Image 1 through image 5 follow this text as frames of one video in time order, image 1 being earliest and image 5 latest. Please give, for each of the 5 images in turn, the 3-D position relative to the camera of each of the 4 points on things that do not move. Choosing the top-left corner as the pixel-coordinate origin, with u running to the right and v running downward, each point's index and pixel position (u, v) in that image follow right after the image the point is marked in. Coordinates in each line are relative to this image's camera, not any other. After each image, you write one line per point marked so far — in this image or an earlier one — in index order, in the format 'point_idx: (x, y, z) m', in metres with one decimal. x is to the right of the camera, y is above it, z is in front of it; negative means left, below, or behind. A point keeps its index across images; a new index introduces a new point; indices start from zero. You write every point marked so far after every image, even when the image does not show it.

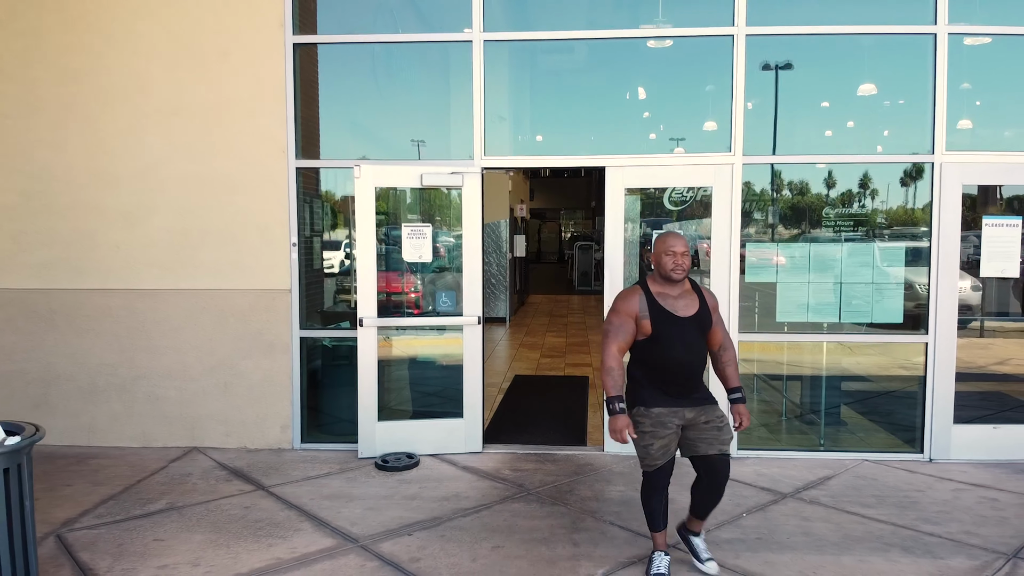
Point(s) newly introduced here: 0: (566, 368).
0: (+0.7, -1.0, +8.3) m
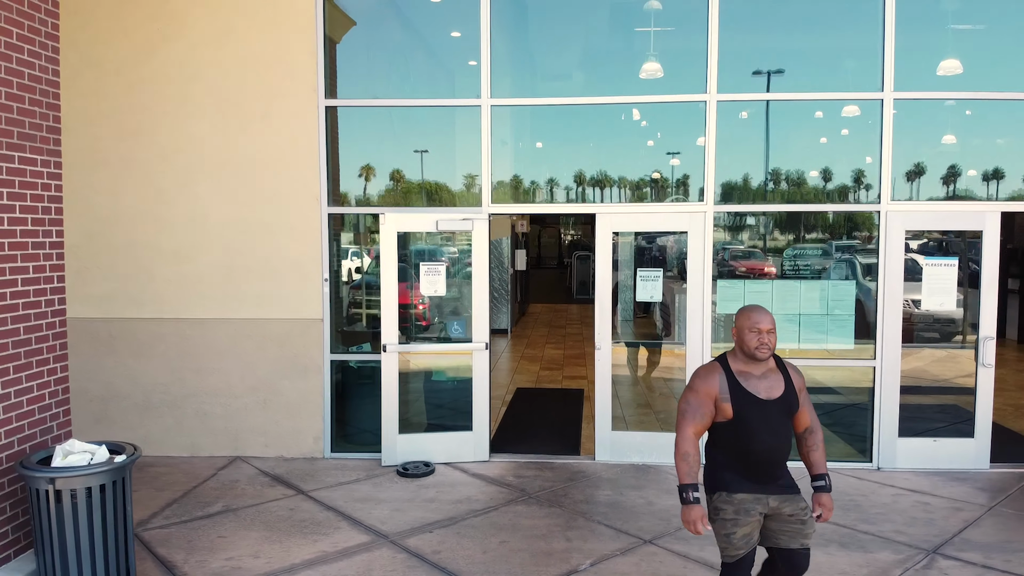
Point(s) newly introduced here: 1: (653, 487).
0: (+0.7, -1.2, +9.0) m
1: (+1.1, -1.6, +5.3) m
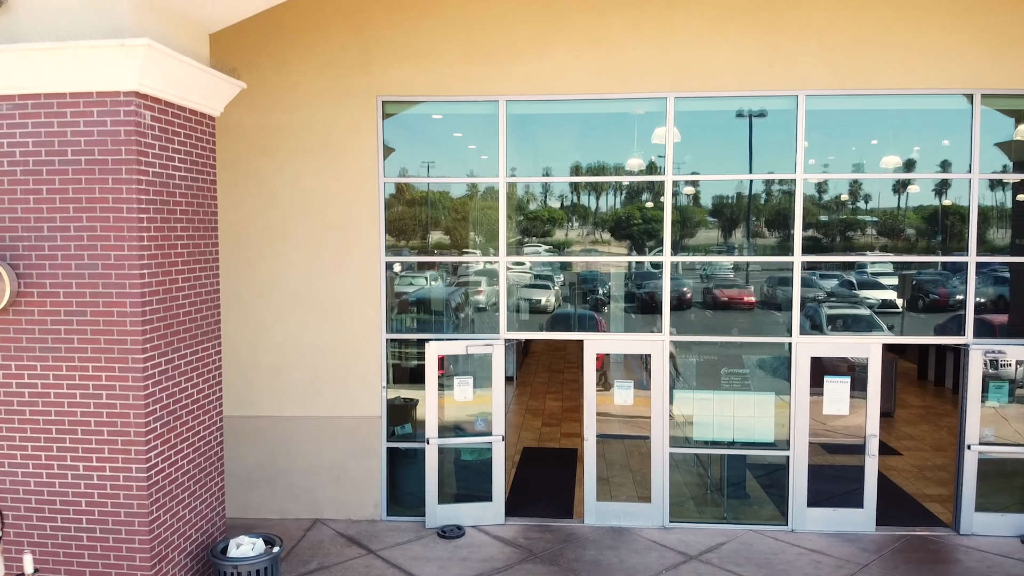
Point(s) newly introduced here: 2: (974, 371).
0: (+0.8, -2.5, +11.0) m
1: (+1.2, -2.8, +7.4) m
2: (+5.2, -0.9, +7.6) m
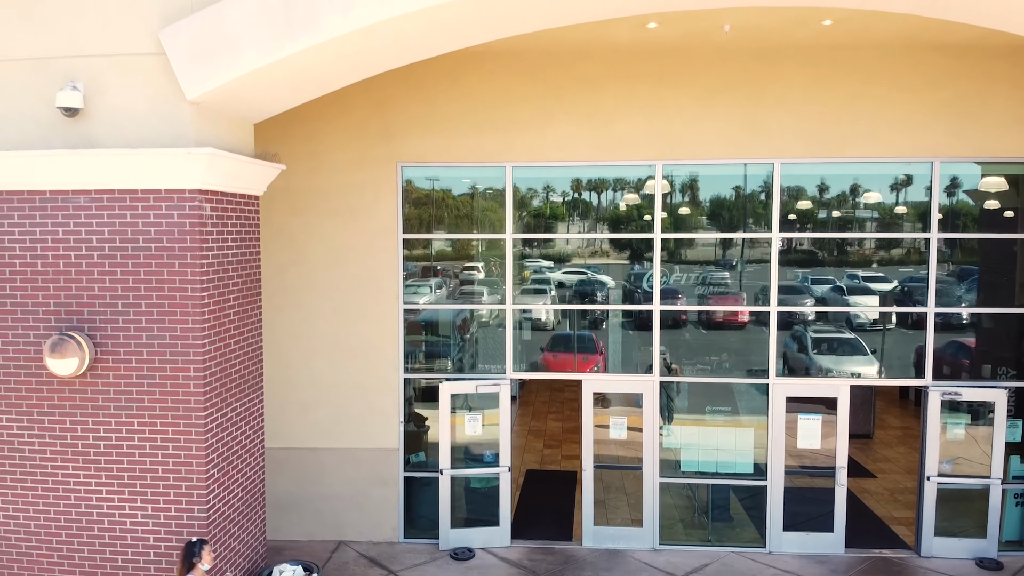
0: (+0.9, -3.0, +11.9) m
1: (+1.3, -3.4, +8.2) m
2: (+5.2, -1.5, +8.4) m
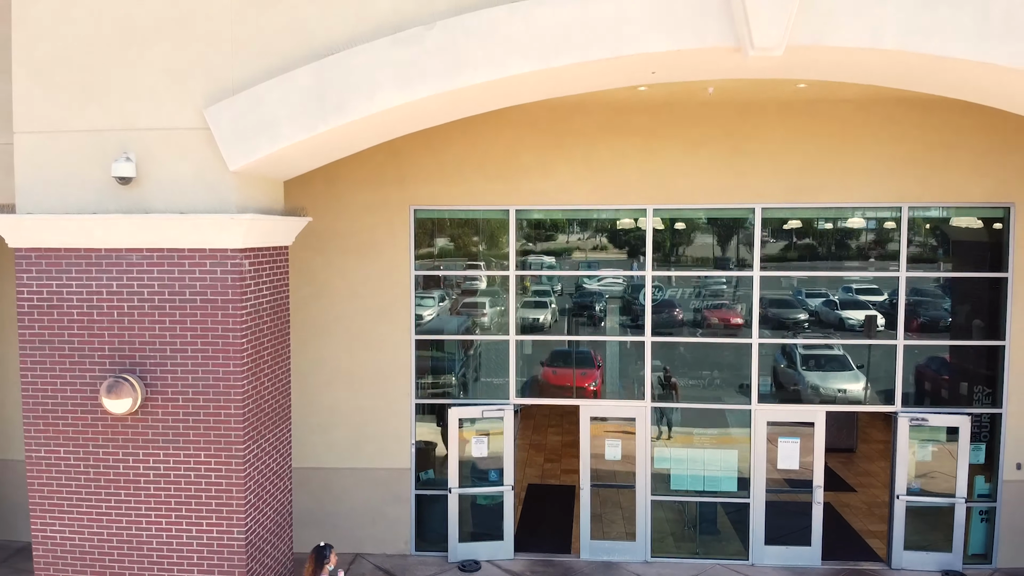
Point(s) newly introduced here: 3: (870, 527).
0: (+0.9, -3.5, +12.6) m
1: (+1.3, -3.9, +9.0) m
2: (+5.3, -2.0, +9.2) m
3: (+5.5, -3.7, +10.4) m
